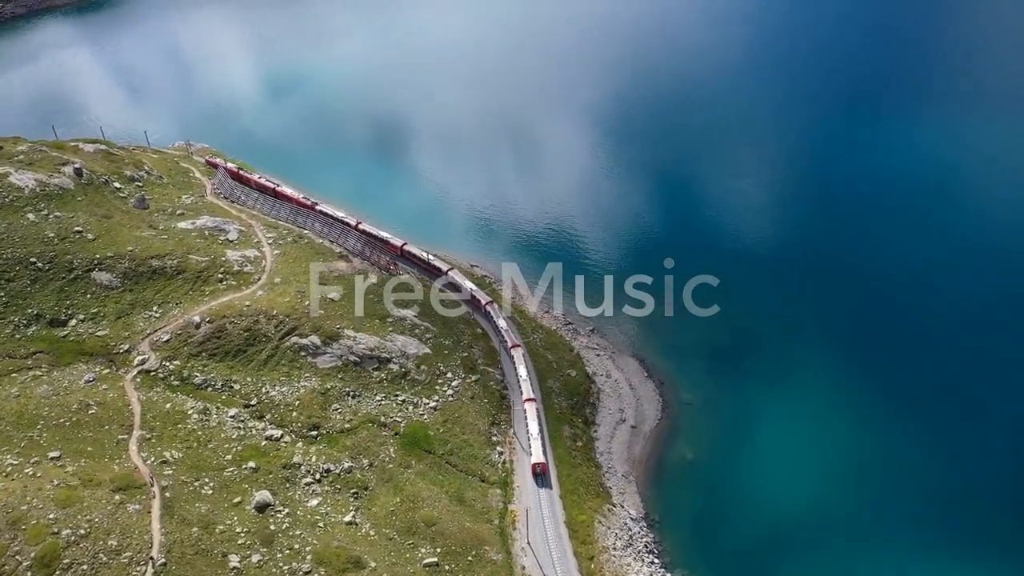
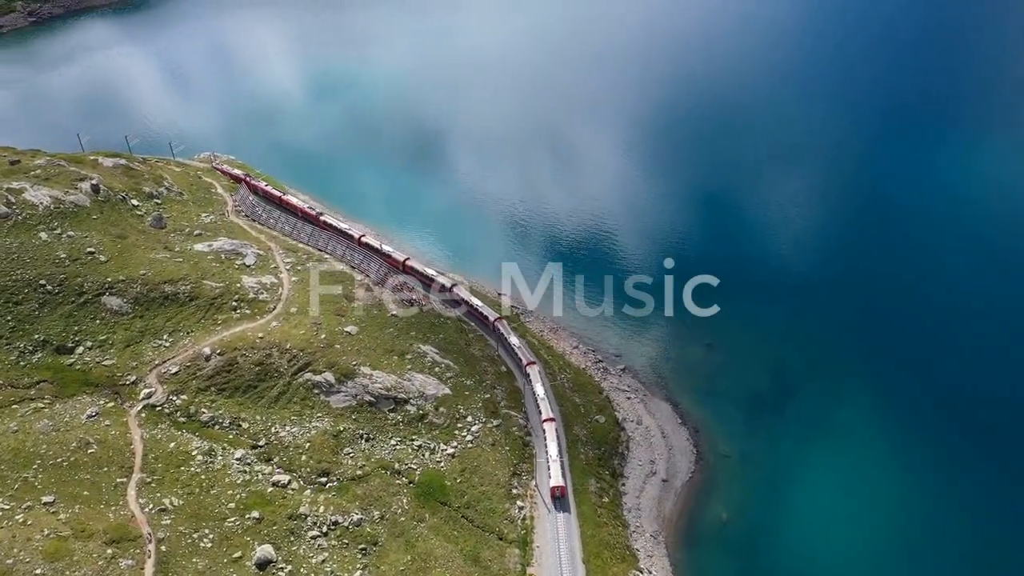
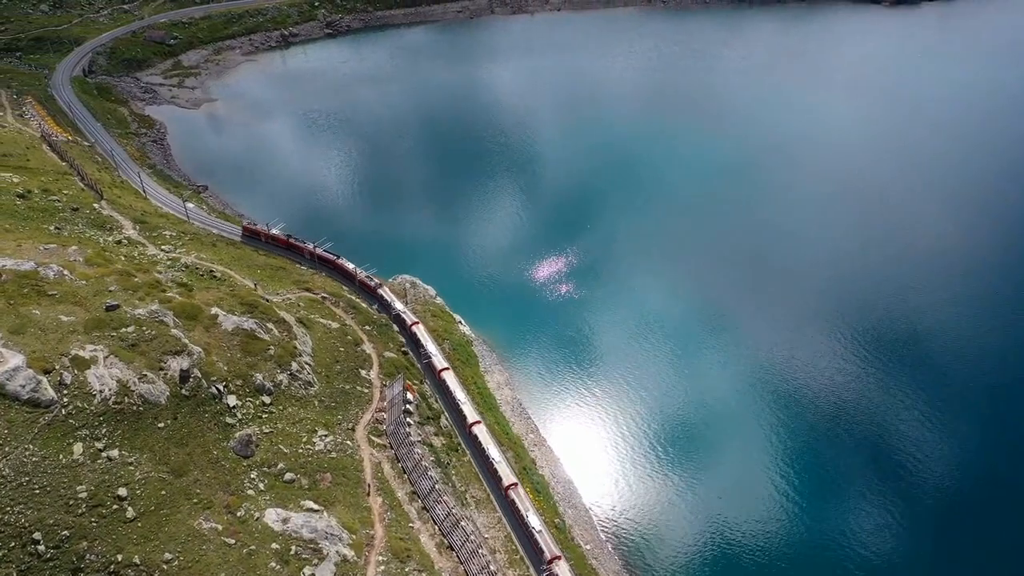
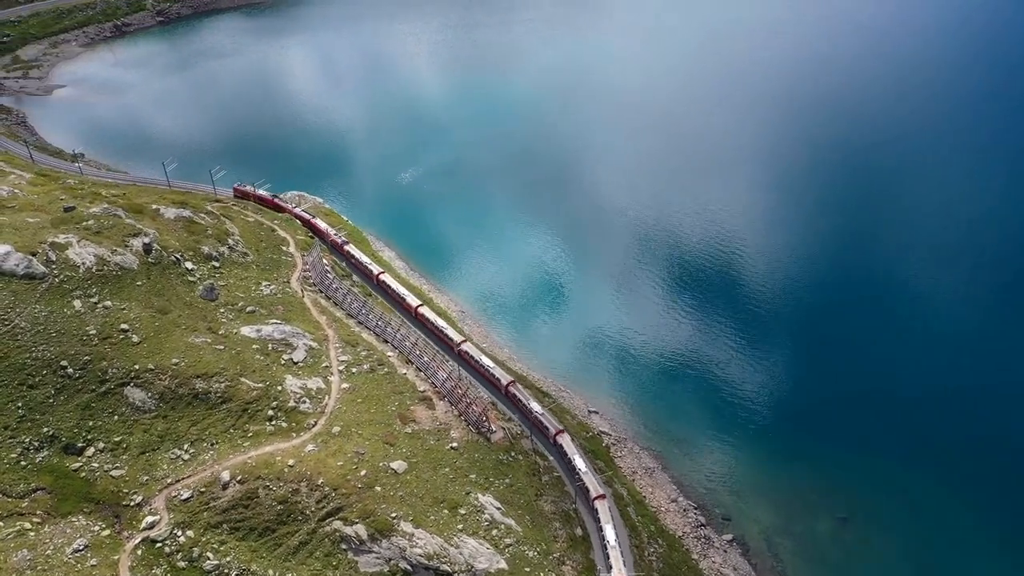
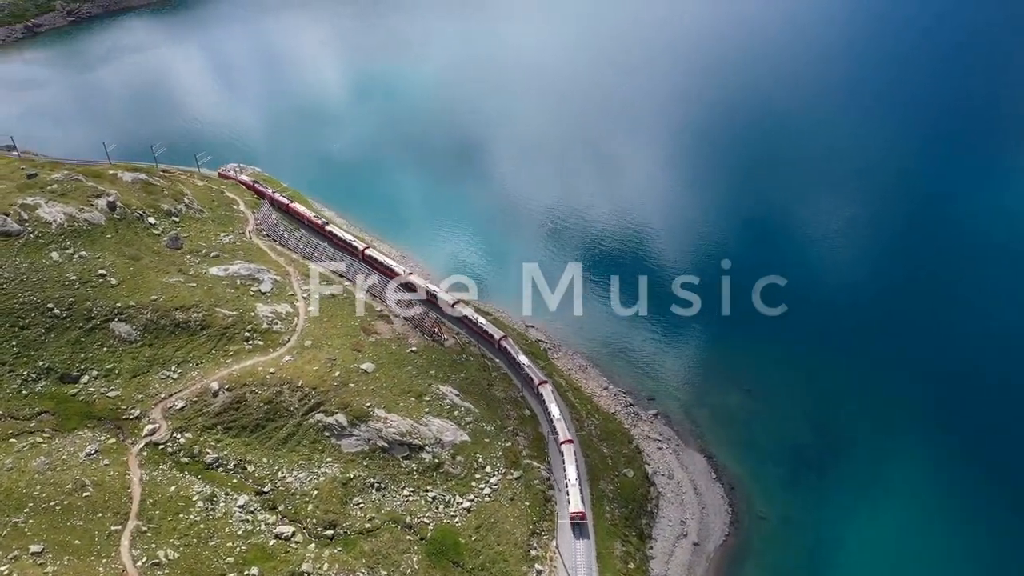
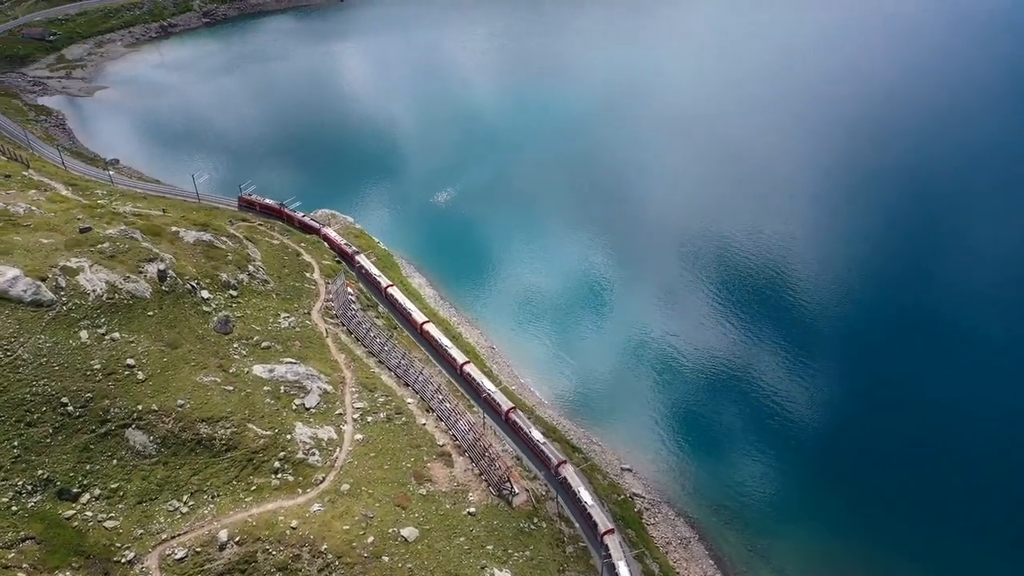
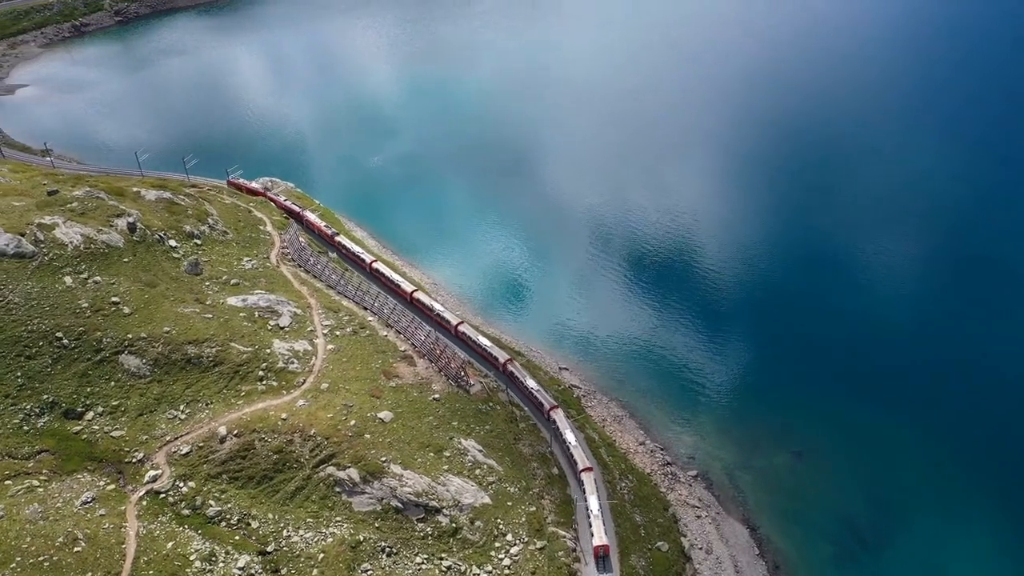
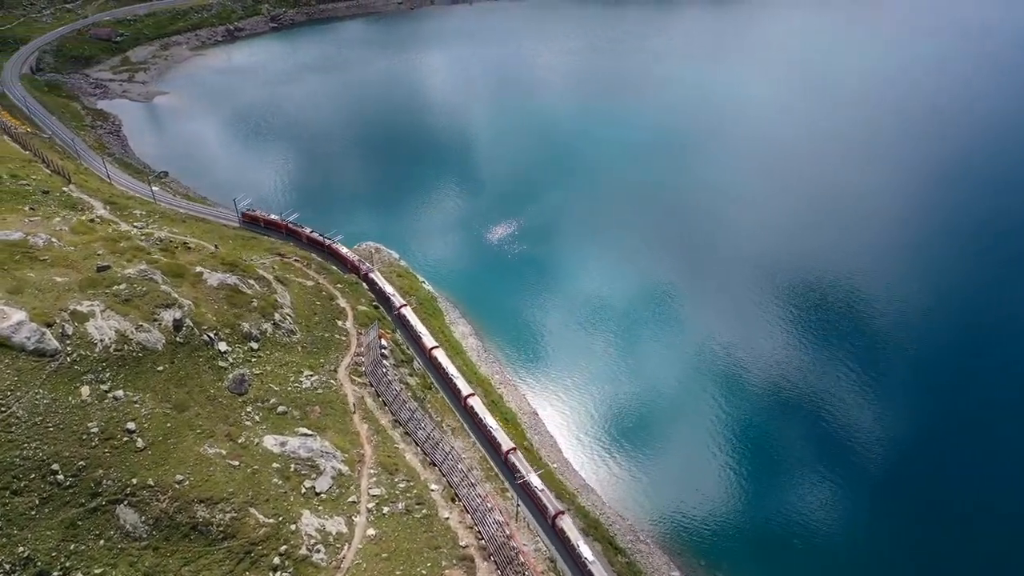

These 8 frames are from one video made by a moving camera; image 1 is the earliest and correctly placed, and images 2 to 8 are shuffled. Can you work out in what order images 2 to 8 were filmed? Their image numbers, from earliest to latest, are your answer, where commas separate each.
2, 5, 7, 4, 6, 8, 3
